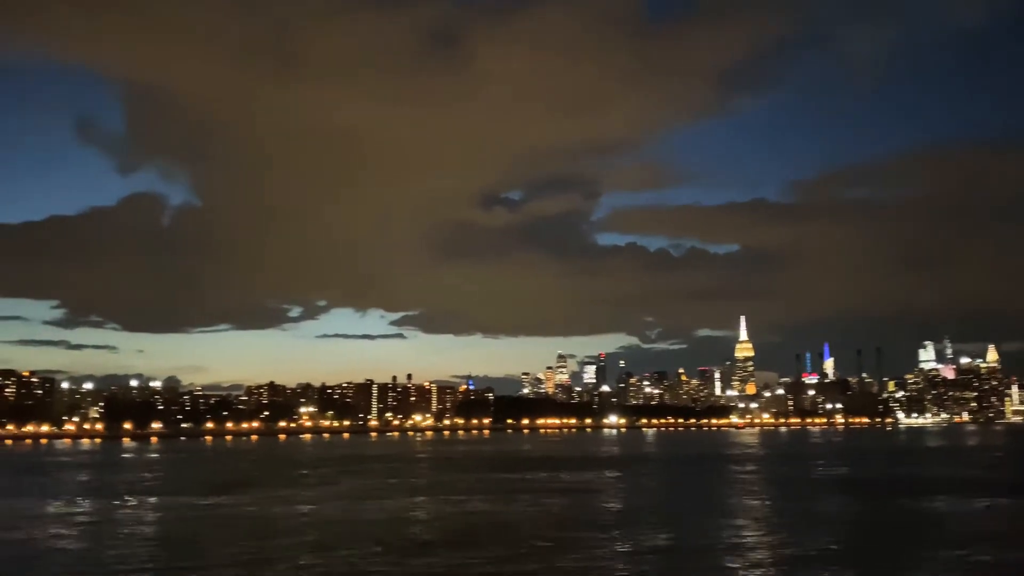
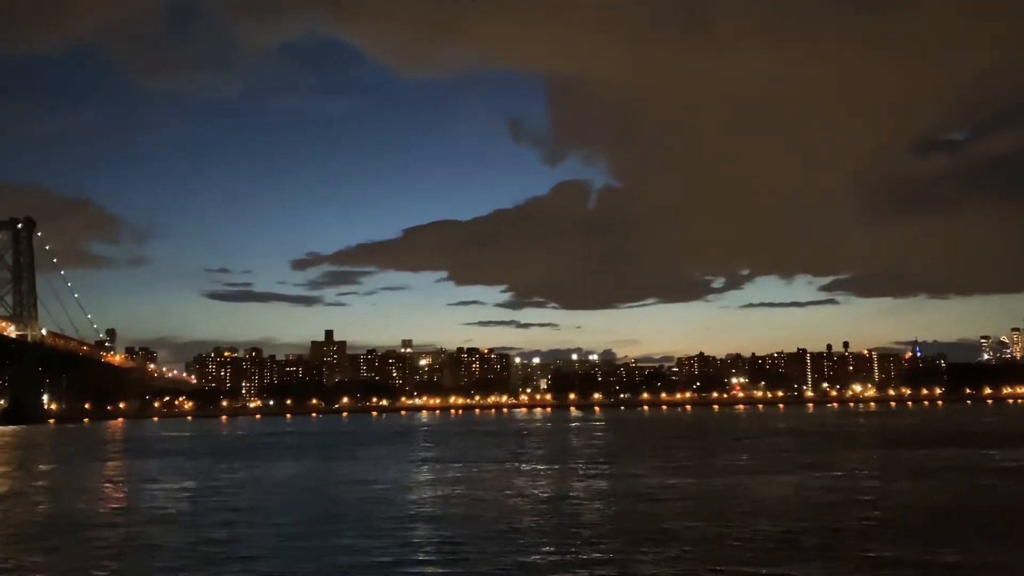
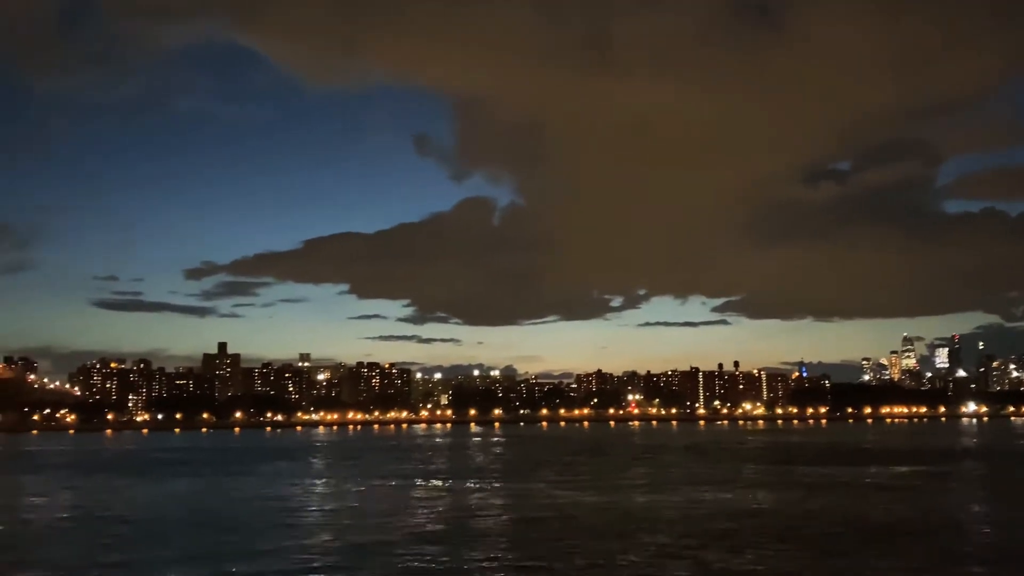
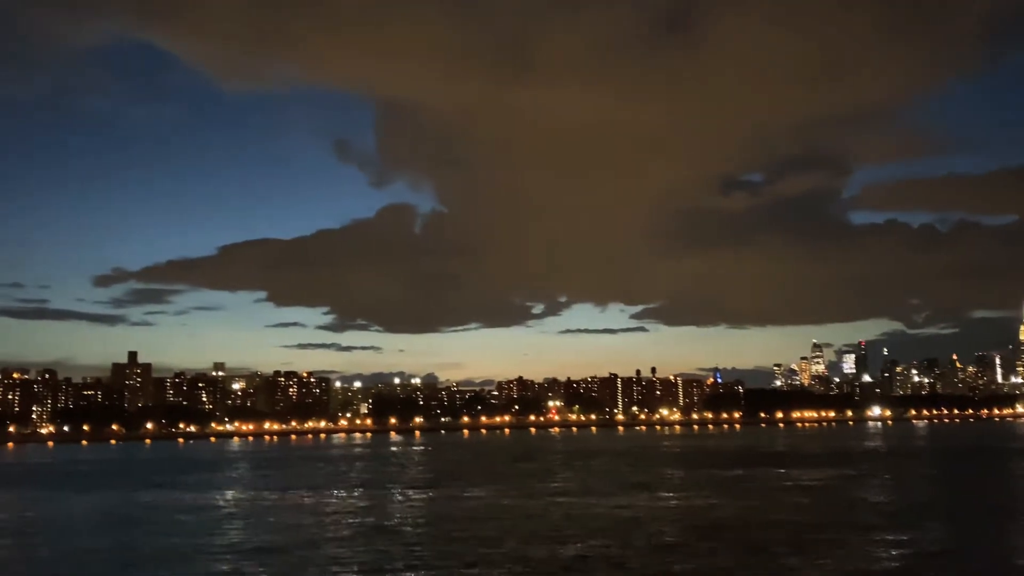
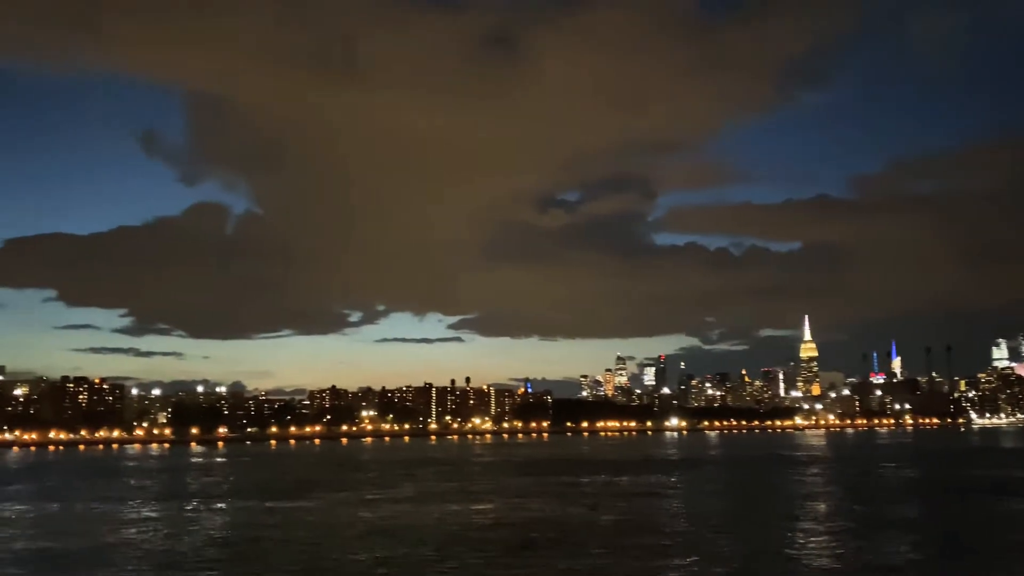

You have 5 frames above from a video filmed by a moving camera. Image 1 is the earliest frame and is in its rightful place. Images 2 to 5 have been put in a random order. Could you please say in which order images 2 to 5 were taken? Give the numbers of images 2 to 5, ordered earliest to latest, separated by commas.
5, 4, 3, 2
